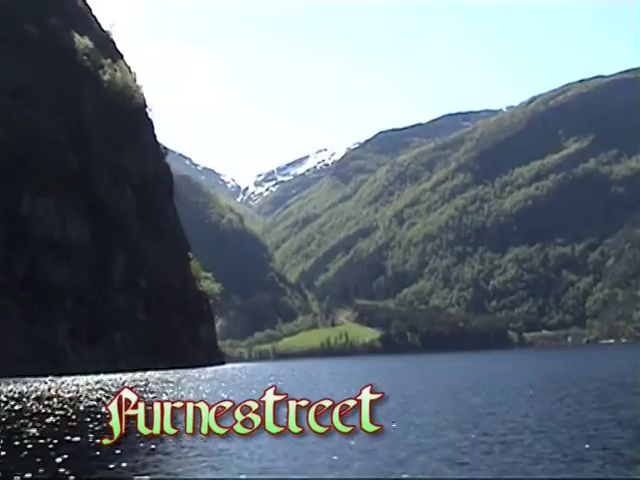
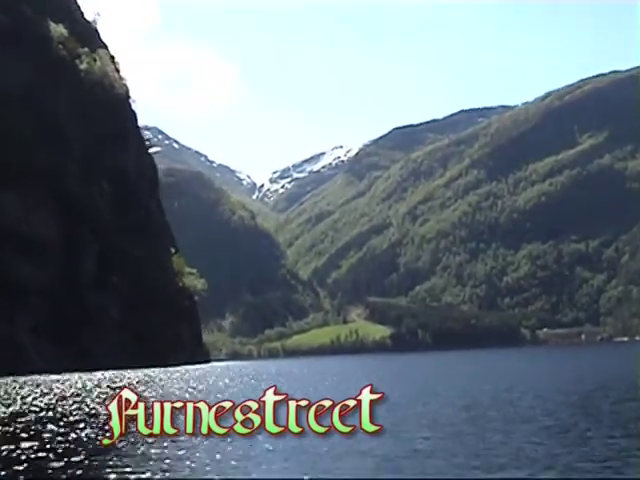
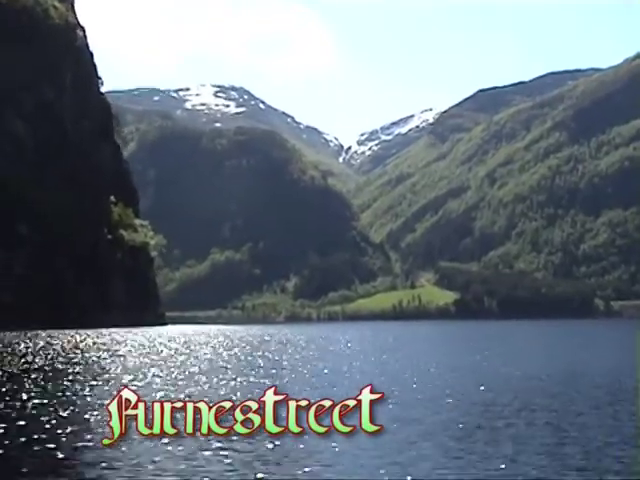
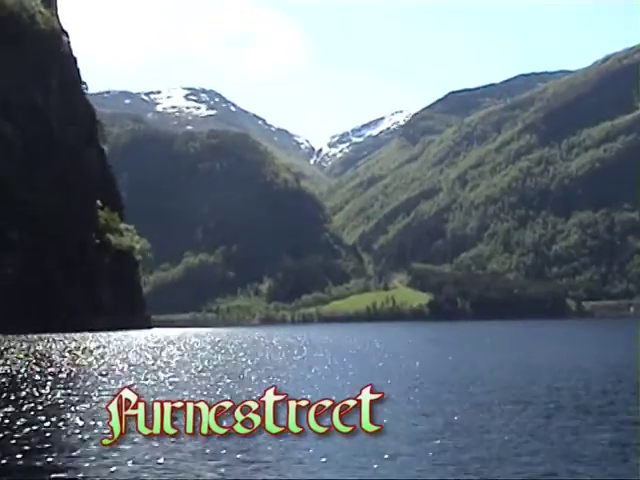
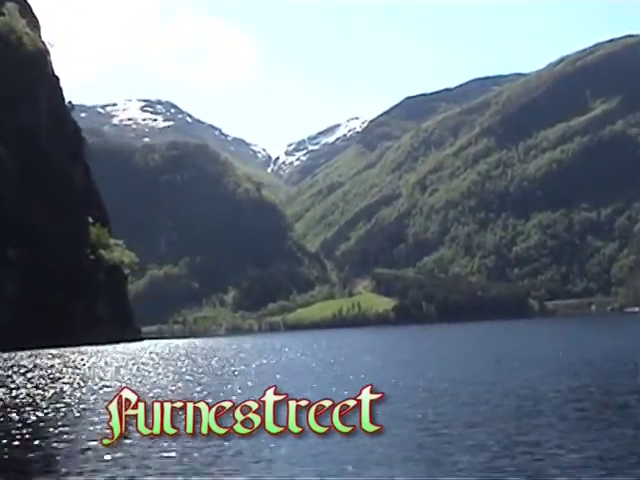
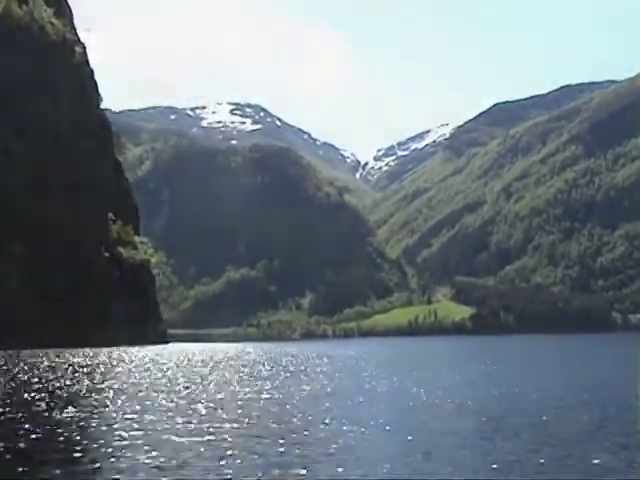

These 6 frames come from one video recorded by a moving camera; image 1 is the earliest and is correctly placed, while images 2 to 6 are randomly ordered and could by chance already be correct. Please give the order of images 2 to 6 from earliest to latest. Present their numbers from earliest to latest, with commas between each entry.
2, 5, 4, 3, 6
